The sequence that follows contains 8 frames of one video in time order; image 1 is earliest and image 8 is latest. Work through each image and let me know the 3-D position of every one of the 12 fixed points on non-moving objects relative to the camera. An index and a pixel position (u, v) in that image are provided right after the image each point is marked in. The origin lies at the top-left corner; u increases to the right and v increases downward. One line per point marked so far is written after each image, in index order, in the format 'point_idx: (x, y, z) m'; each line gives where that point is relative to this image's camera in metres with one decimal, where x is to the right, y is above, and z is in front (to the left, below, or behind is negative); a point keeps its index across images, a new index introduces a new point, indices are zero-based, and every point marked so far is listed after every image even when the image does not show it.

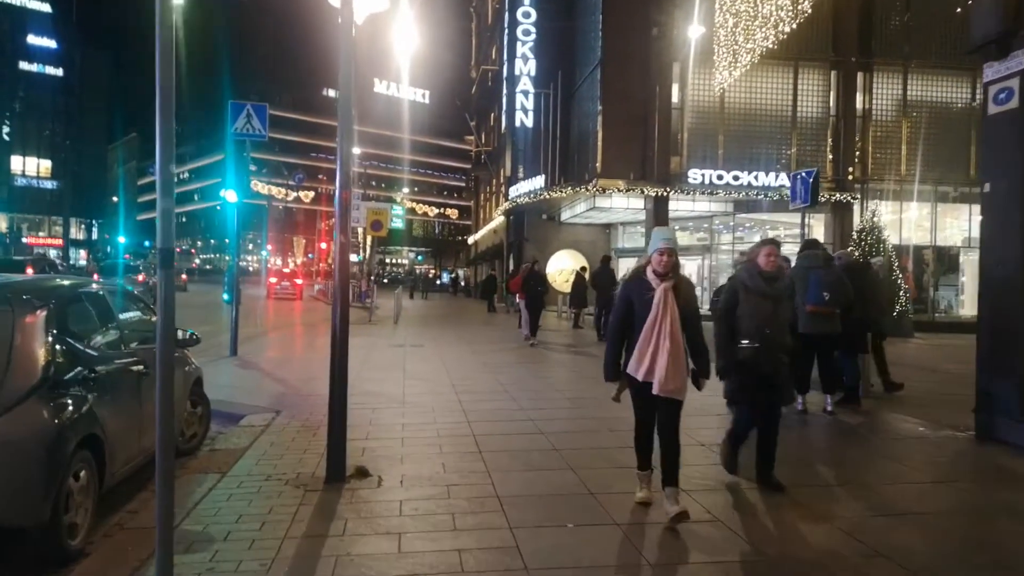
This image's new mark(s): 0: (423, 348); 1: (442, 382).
0: (-1.9, -1.3, +16.1) m
1: (-1.0, -1.4, +10.9) m
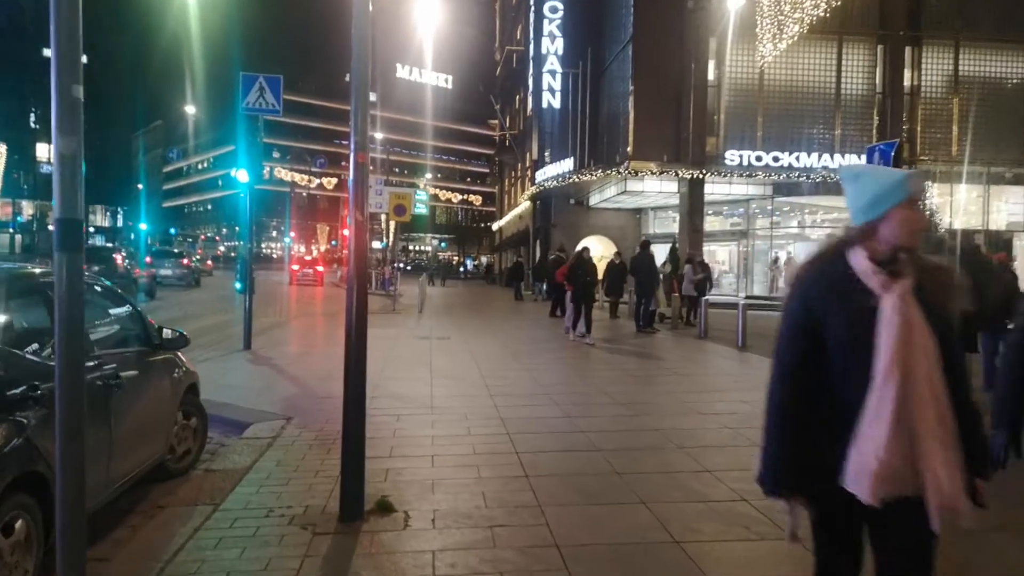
0: (-1.2, -1.1, +15.0) m
1: (-0.5, -1.2, +9.8) m
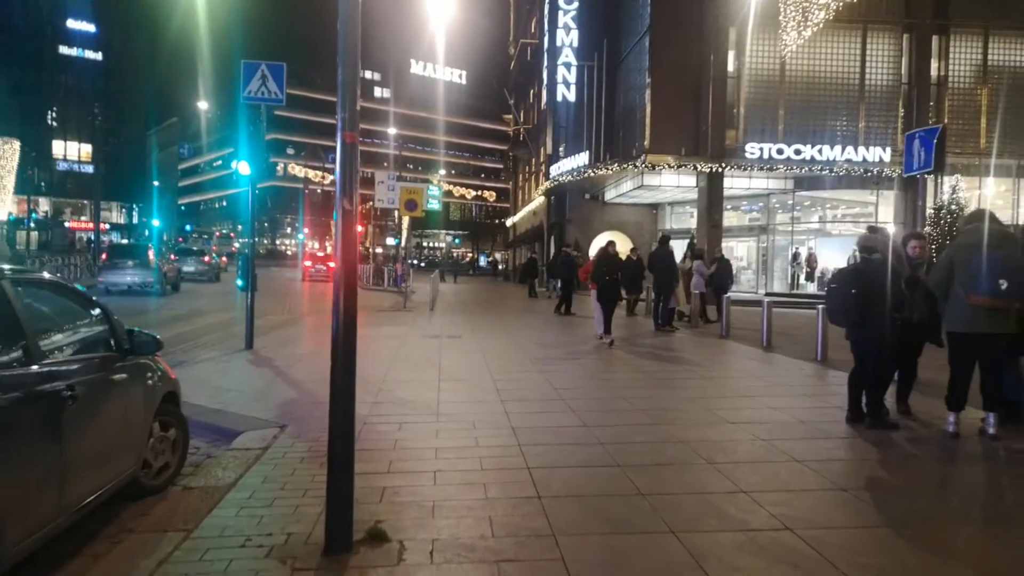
0: (-1.0, -1.0, +14.4) m
1: (-0.4, -1.2, +9.2) m
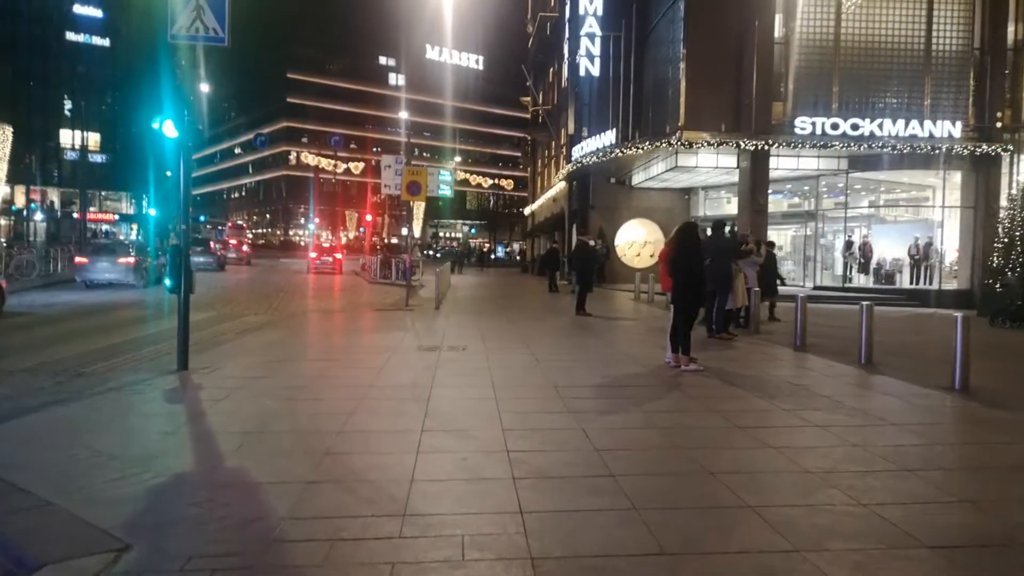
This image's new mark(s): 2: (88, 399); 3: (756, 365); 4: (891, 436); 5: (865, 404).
0: (-0.7, -1.0, +11.3) m
1: (-0.2, -1.2, +6.1) m
2: (-4.4, -1.2, +7.7) m
3: (+3.4, -1.1, +10.6) m
4: (+3.1, -1.2, +6.2) m
5: (+3.6, -1.2, +7.8) m
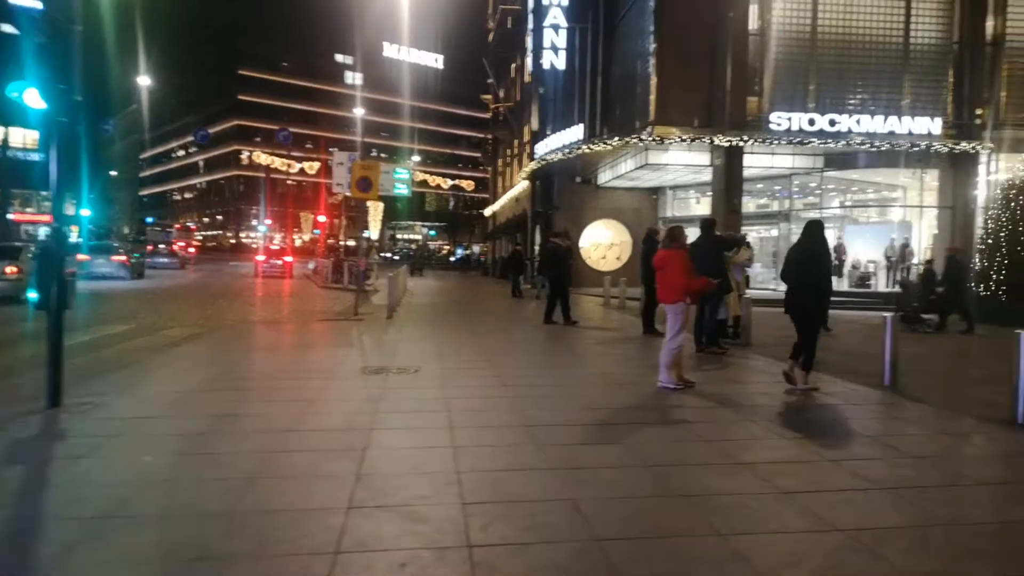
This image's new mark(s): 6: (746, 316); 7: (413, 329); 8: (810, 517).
0: (-1.2, -1.1, +9.5) m
1: (-0.4, -1.3, +4.2) m
2: (-4.7, -1.3, +5.7) m
3: (+3.0, -1.2, +9.0) m
4: (+2.9, -1.3, +4.5) m
5: (+3.3, -1.3, +6.2) m
6: (+3.9, -0.5, +12.5) m
7: (-2.1, -0.8, +15.7) m
8: (+1.8, -1.3, +4.4) m
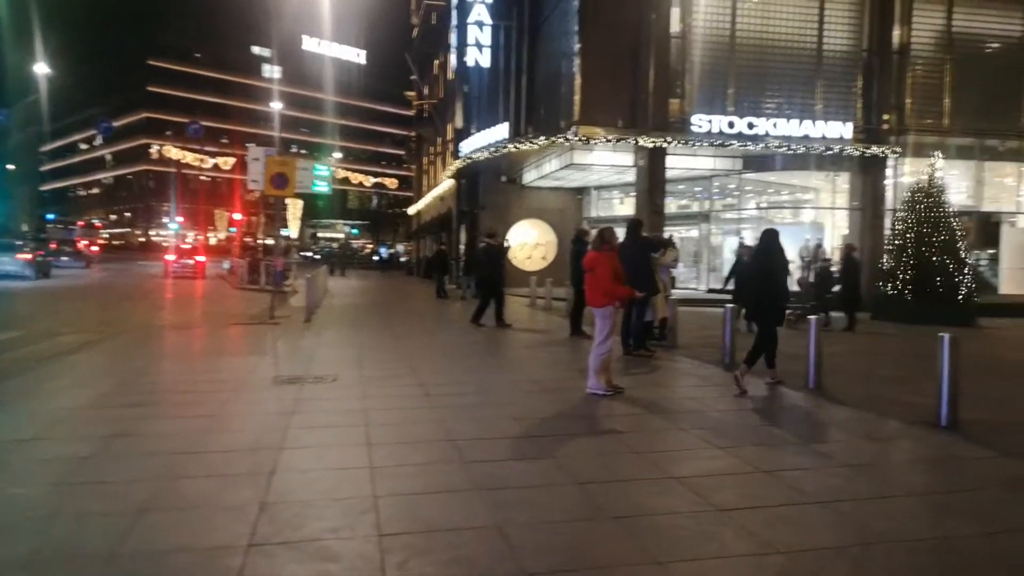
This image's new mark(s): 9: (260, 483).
0: (-2.1, -1.2, +8.9) m
1: (-0.8, -1.4, +3.8) m
2: (-5.2, -1.4, +4.8) m
3: (+2.1, -1.2, +8.8) m
4: (+2.5, -1.4, +4.4) m
5: (+2.7, -1.3, +6.1) m
6: (+2.7, -0.5, +12.4) m
7: (-3.6, -0.9, +15.0) m
8: (+1.3, -1.4, +4.2) m
9: (-1.7, -1.3, +5.2) m
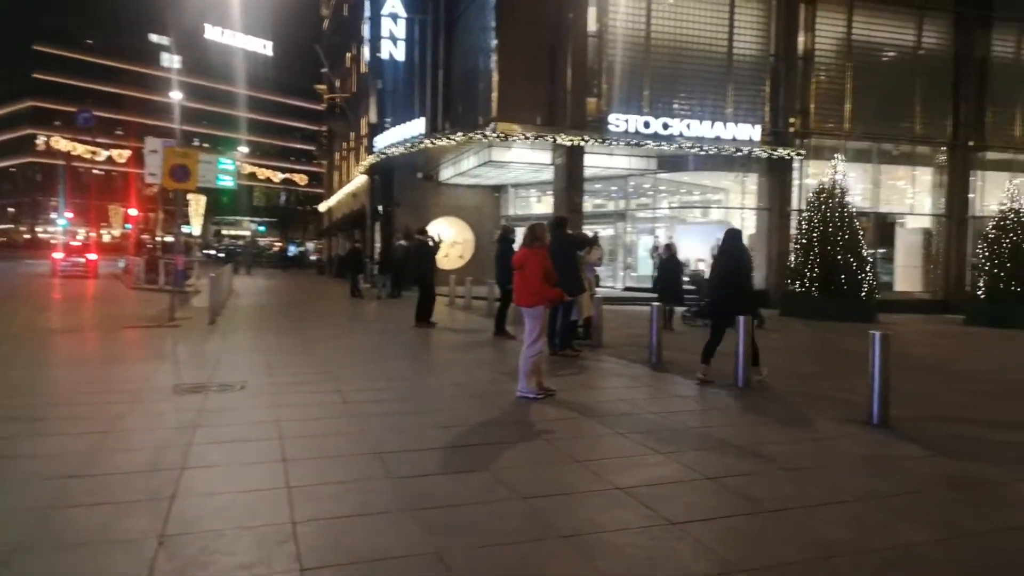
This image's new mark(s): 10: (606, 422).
0: (-2.9, -1.2, +8.2) m
1: (-1.1, -1.4, +3.3) m
2: (-5.5, -1.4, +3.8) m
3: (+1.3, -1.2, +8.6) m
4: (+2.1, -1.4, +4.3) m
5: (+2.2, -1.3, +6.0) m
6: (+1.4, -0.5, +12.2) m
7: (-5.1, -0.9, +14.1) m
8: (+1.0, -1.4, +3.9) m
9: (-2.1, -1.3, +4.6) m
10: (+0.9, -1.3, +7.0) m
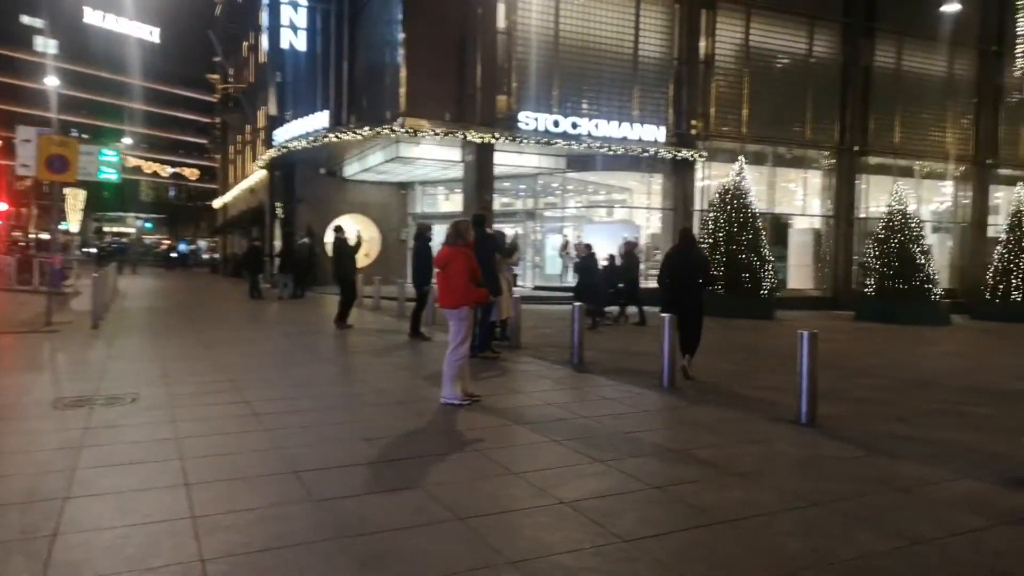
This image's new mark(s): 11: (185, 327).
0: (-3.7, -1.2, +7.4) m
1: (-1.2, -1.4, +2.7) m
2: (-5.7, -1.4, +2.7) m
3: (+0.4, -1.2, +8.3) m
4: (+1.8, -1.4, +4.1) m
5: (+1.7, -1.3, +5.8) m
6: (+0.1, -0.5, +12.0) m
7: (-6.6, -0.9, +13.0) m
8: (+0.8, -1.4, +3.7) m
9: (-2.4, -1.4, +3.9) m
10: (+0.2, -1.3, +6.7) m
11: (-6.7, -0.8, +15.3) m
